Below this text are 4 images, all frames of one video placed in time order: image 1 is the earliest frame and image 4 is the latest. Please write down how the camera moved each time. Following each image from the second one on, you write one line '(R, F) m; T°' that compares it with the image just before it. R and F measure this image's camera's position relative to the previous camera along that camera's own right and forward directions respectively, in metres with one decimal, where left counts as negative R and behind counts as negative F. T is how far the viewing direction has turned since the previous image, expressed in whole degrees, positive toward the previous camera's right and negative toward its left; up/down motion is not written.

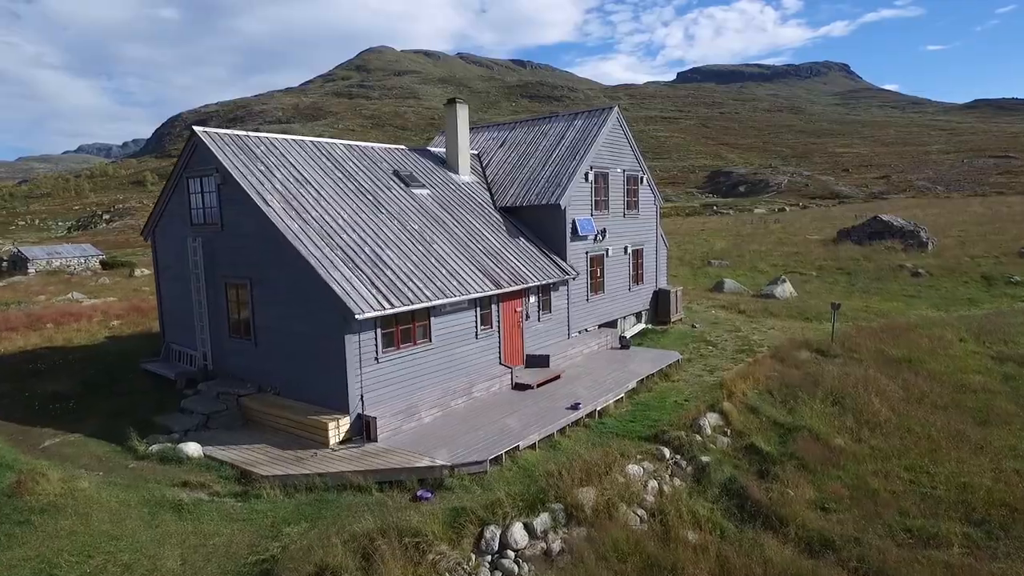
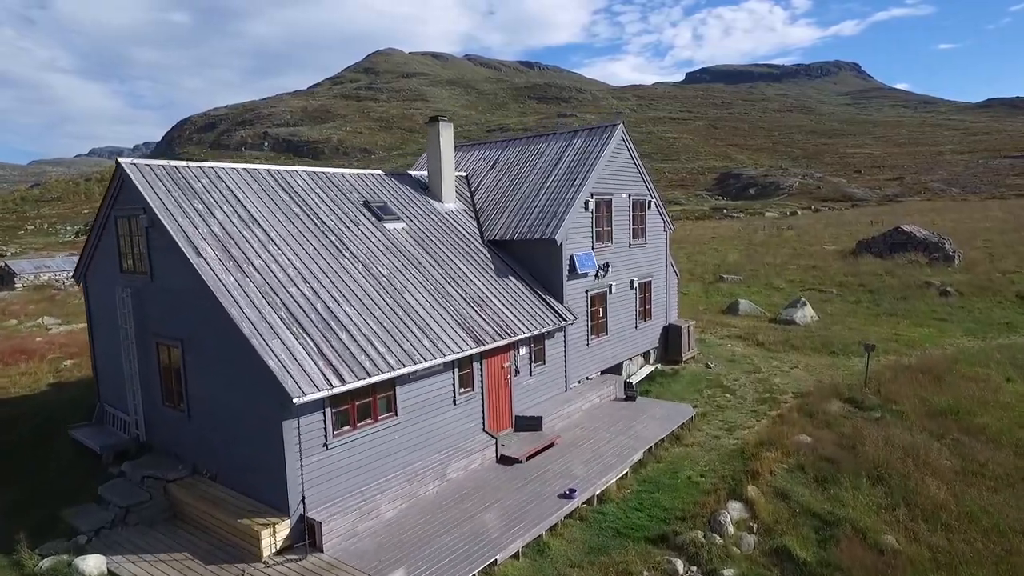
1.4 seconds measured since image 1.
(+0.5, +2.3) m; -1°
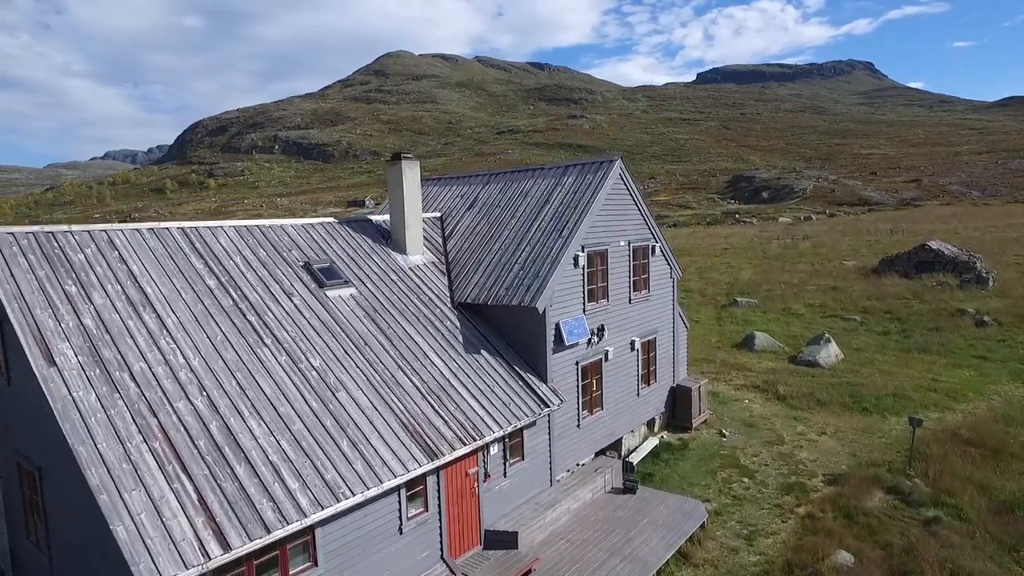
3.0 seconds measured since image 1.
(+0.8, +2.8) m; -1°
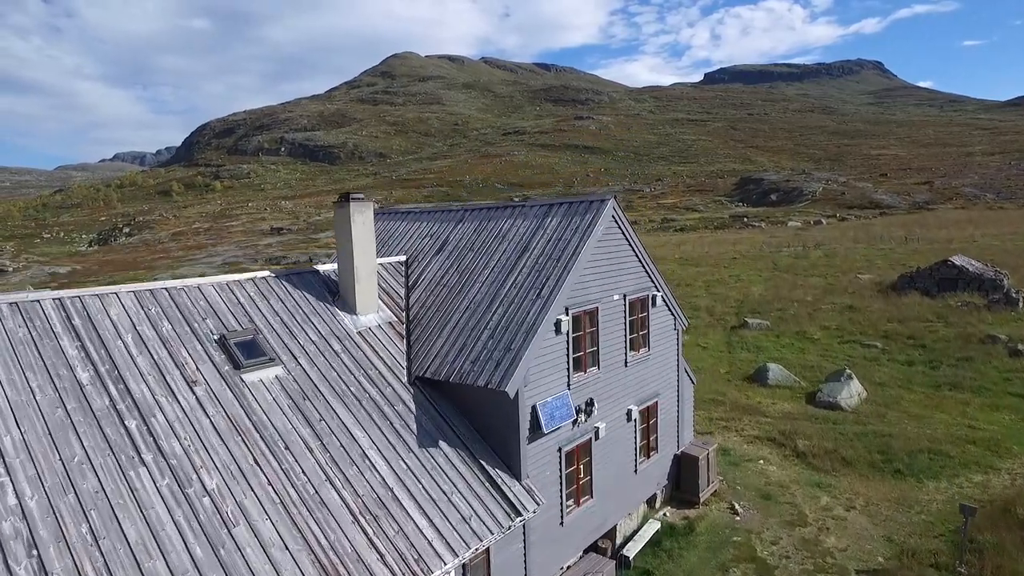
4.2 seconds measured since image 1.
(+0.7, +2.5) m; -1°
